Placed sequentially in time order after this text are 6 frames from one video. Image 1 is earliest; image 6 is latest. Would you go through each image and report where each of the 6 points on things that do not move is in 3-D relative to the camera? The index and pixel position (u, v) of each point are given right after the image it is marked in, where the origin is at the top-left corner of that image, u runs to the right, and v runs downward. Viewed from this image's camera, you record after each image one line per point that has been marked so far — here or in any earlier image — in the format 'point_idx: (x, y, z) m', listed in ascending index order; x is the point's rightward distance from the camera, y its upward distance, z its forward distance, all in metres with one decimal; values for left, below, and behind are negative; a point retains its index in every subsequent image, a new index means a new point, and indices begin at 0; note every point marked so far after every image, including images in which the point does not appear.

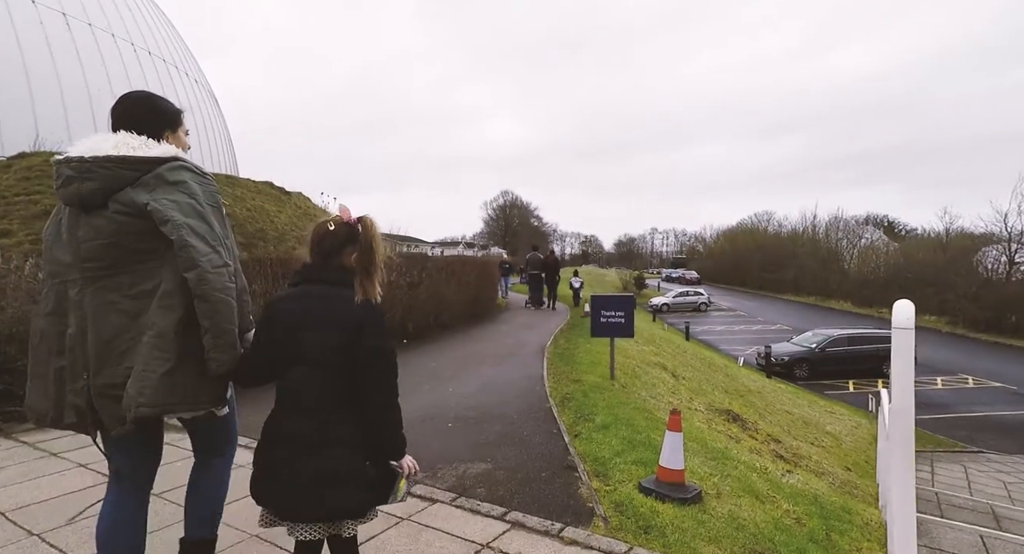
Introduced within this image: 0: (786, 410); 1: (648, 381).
0: (+7.4, -3.6, +14.5) m
1: (+2.2, -1.7, +8.8) m
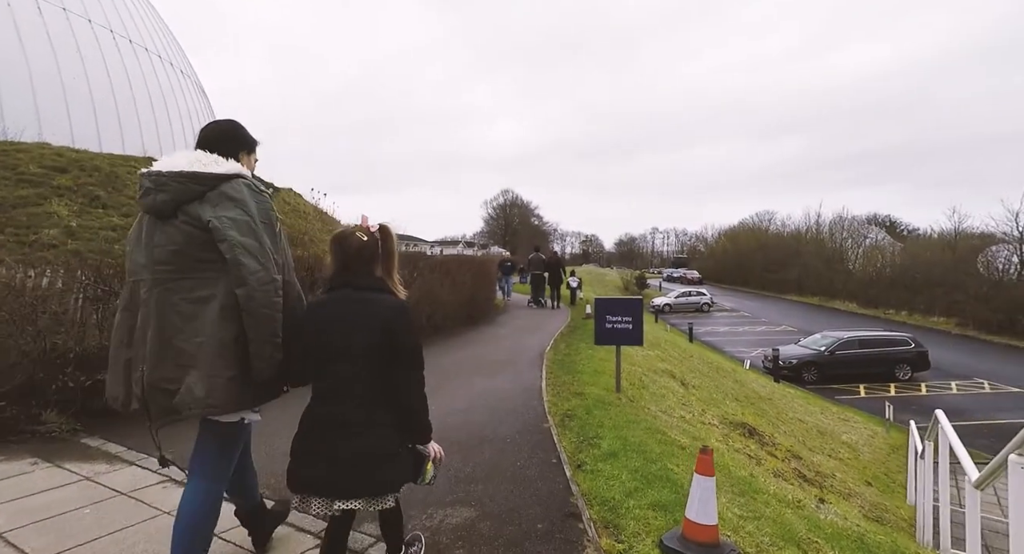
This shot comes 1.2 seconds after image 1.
0: (+7.4, -3.6, +13.7) m
1: (+2.1, -1.7, +8.0) m
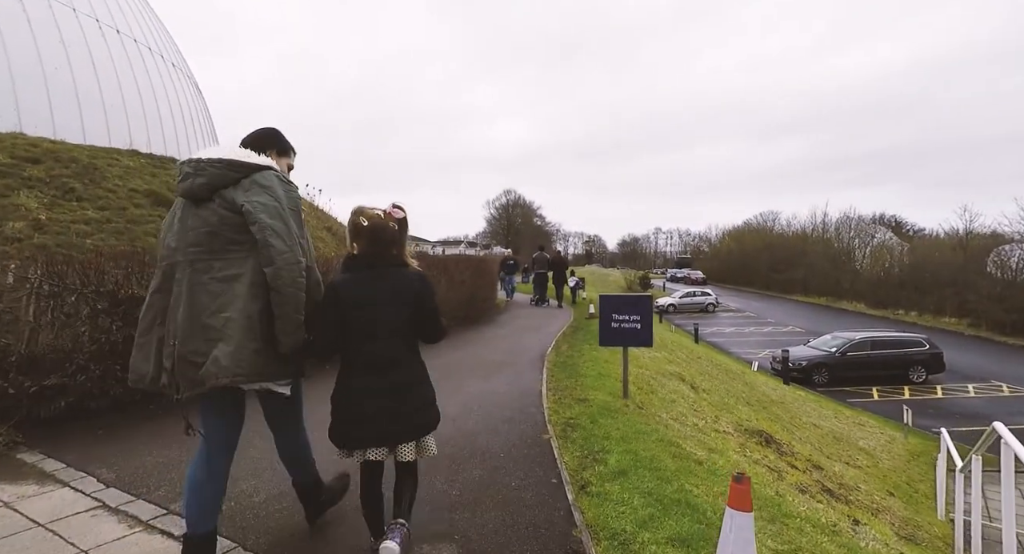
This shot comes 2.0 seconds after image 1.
0: (+7.4, -3.6, +13.1) m
1: (+2.1, -1.7, +7.4) m
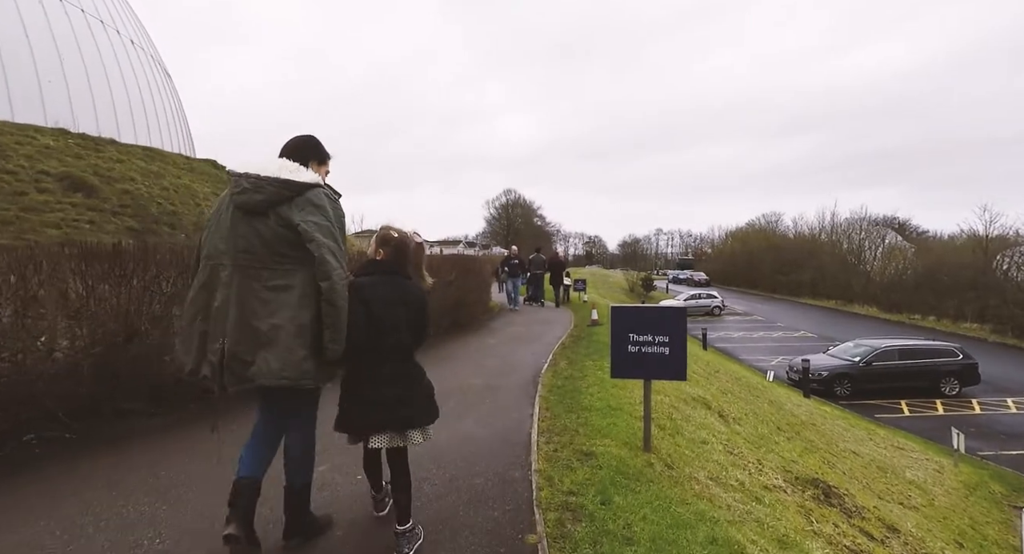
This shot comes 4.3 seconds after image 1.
0: (+7.2, -3.7, +11.3) m
1: (+1.9, -1.7, +5.6) m
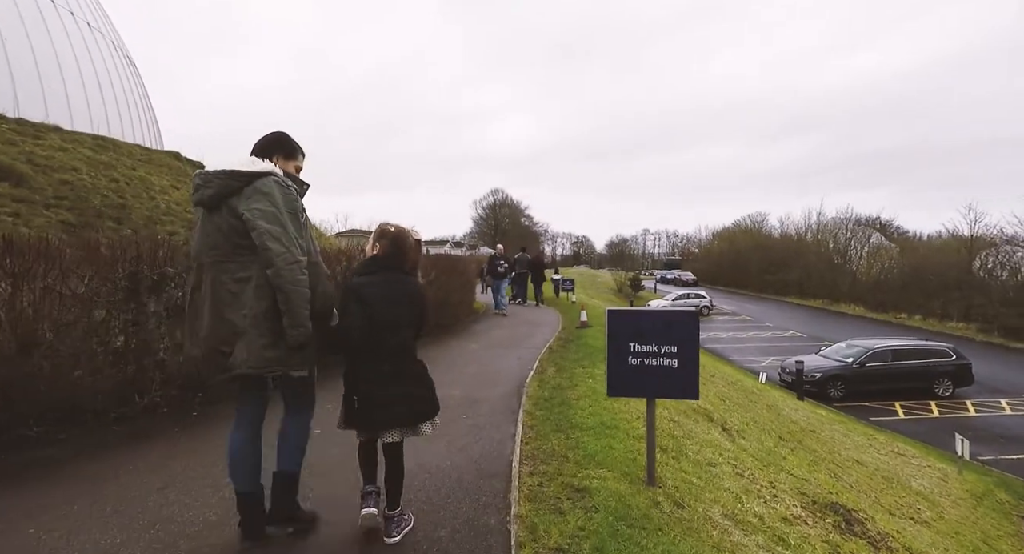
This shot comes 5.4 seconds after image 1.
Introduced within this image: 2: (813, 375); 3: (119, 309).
0: (+6.8, -3.6, +10.7) m
1: (+1.7, -1.7, +4.9) m
2: (+10.8, -3.5, +19.1) m
3: (-3.6, -0.3, +4.9) m
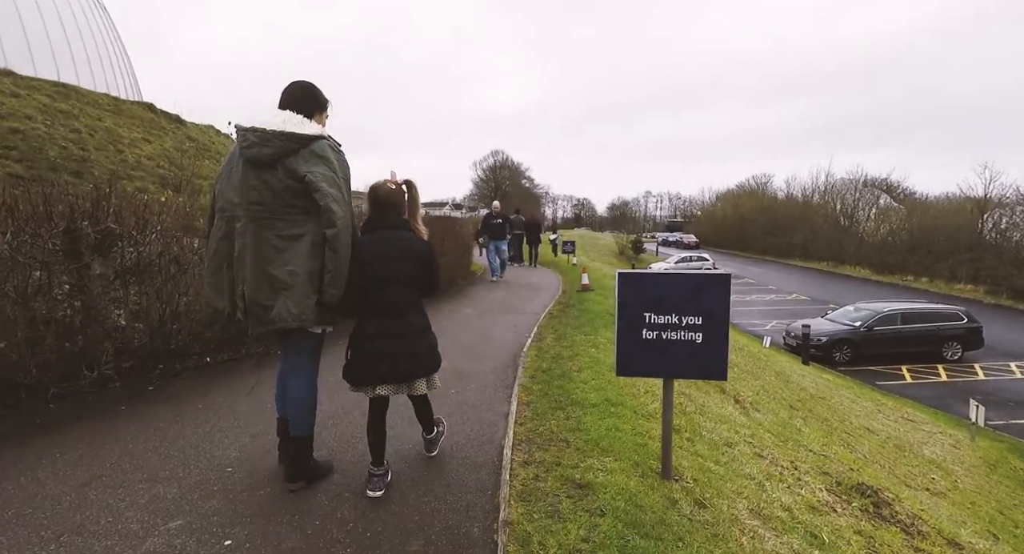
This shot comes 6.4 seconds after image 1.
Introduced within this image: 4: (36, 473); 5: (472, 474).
0: (+6.8, -2.9, +10.3) m
1: (+1.7, -1.3, +4.4) m
2: (+10.8, -2.2, +18.7) m
3: (-3.6, 0.0, +4.3) m
4: (-2.7, -1.1, +3.0) m
5: (-0.2, -1.1, +3.2) m
